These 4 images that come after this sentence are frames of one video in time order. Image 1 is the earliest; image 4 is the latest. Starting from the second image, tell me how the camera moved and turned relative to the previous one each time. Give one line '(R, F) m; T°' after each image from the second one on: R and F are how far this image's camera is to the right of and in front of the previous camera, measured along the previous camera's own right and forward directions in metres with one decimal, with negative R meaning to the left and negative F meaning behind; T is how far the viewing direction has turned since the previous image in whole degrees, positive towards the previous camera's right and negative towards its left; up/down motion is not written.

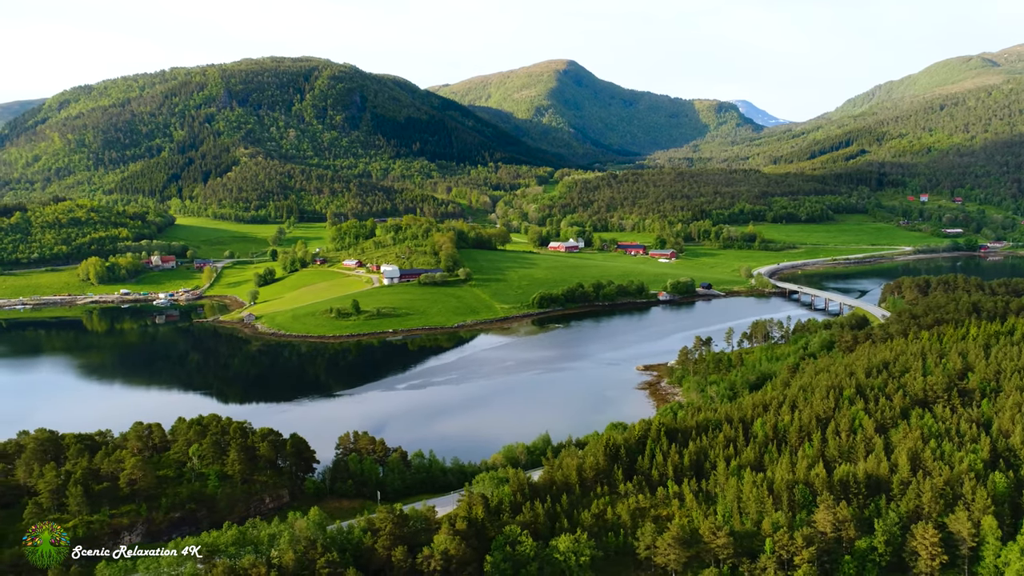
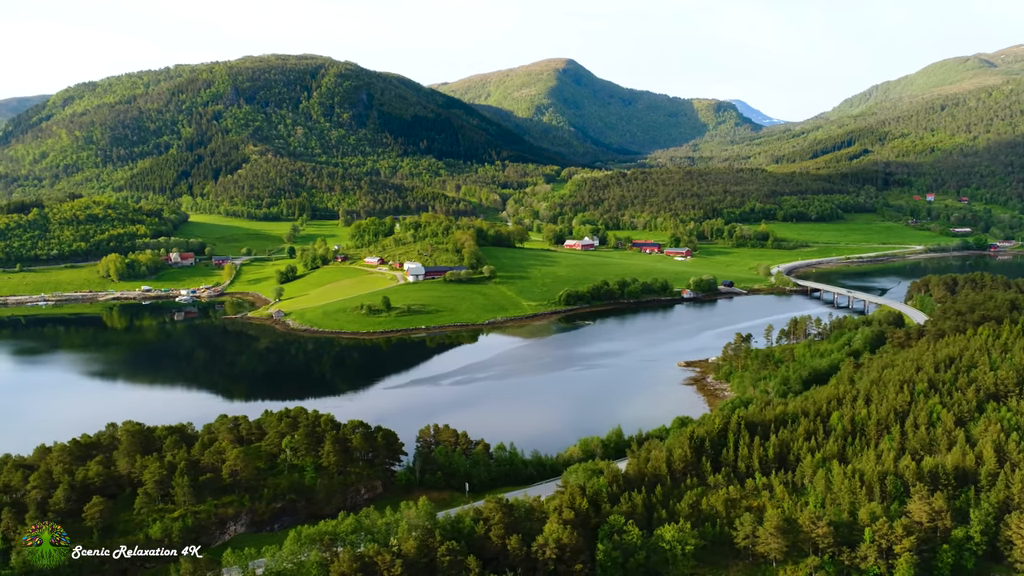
(-4.4, -0.4) m; 0°
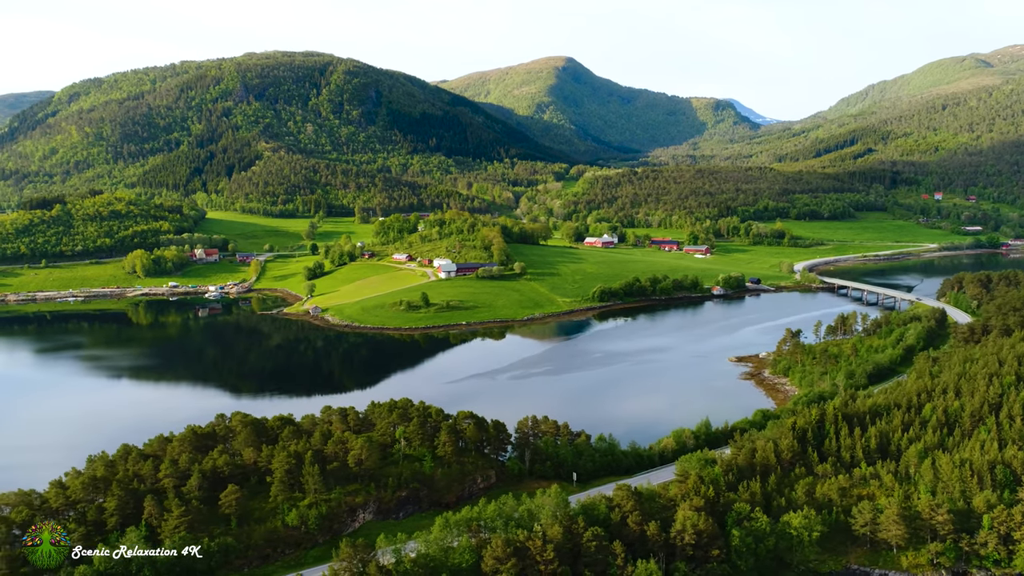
(-5.5, -0.6) m; 0°
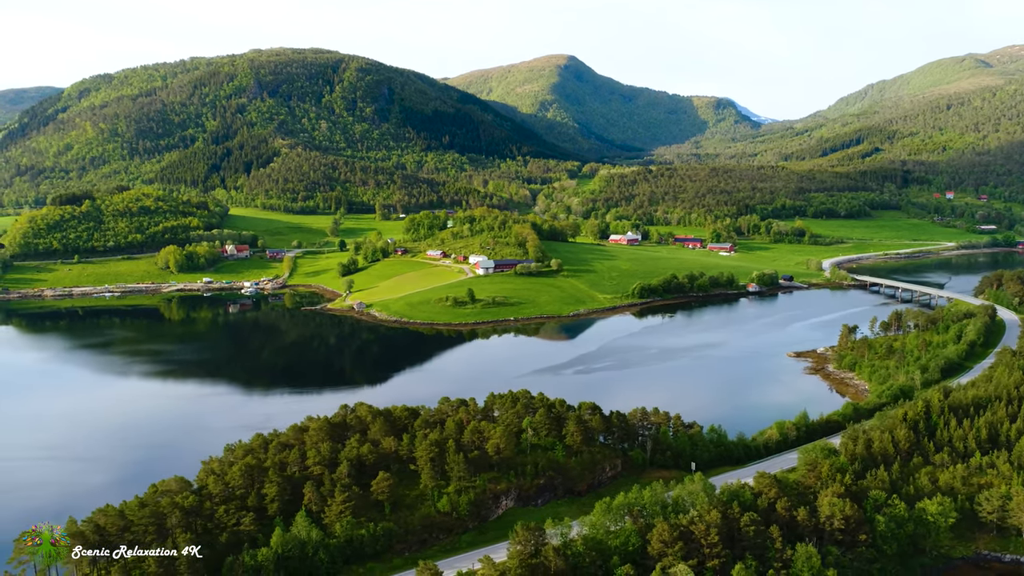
(-6.2, -0.8) m; 0°
